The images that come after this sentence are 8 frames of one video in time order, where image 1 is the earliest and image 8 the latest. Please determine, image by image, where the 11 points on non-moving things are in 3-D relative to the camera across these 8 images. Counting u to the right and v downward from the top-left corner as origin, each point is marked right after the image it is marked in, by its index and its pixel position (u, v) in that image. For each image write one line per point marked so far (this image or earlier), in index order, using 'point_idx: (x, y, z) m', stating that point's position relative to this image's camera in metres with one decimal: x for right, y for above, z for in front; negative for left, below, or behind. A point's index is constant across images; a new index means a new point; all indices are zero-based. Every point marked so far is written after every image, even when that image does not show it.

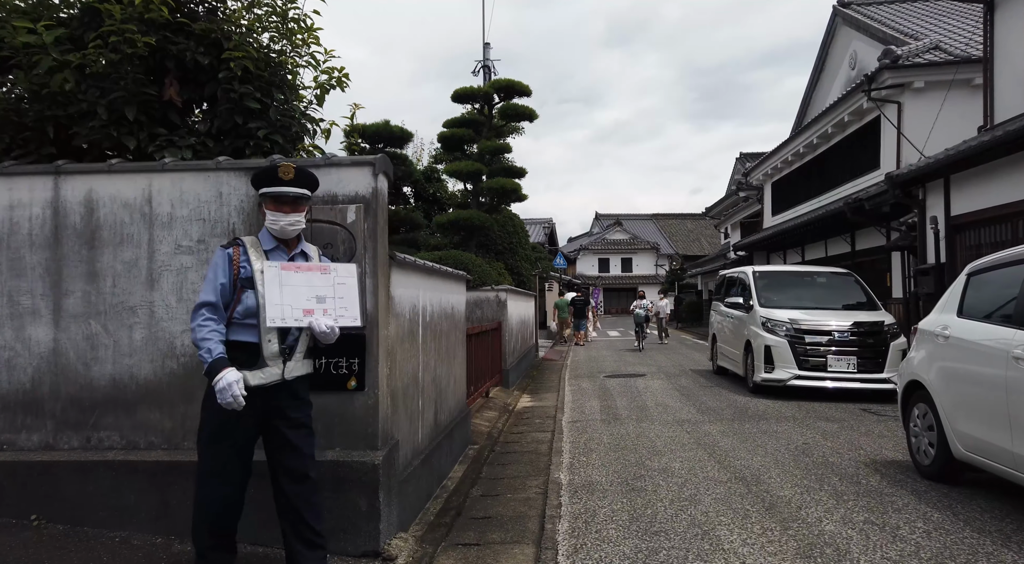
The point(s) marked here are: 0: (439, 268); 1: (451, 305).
0: (-0.6, +0.1, +5.3) m
1: (-0.6, -0.2, +6.0) m
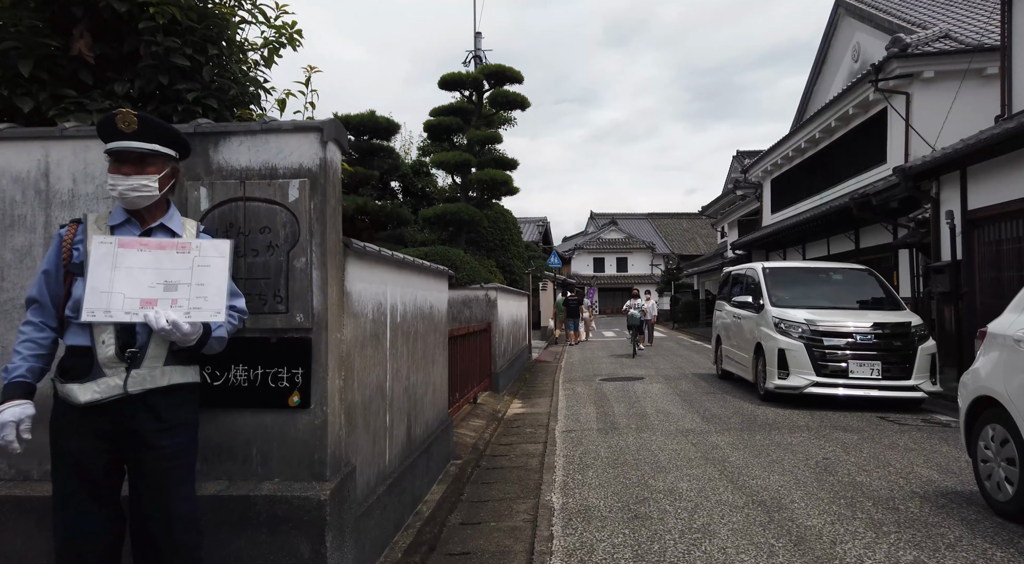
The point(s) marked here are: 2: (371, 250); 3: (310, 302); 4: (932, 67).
0: (-0.7, +0.1, +4.6) m
1: (-0.7, -0.2, +5.3) m
2: (-0.8, +0.2, +3.7) m
3: (-0.9, -0.1, +3.0) m
4: (+8.6, +4.4, +13.7) m
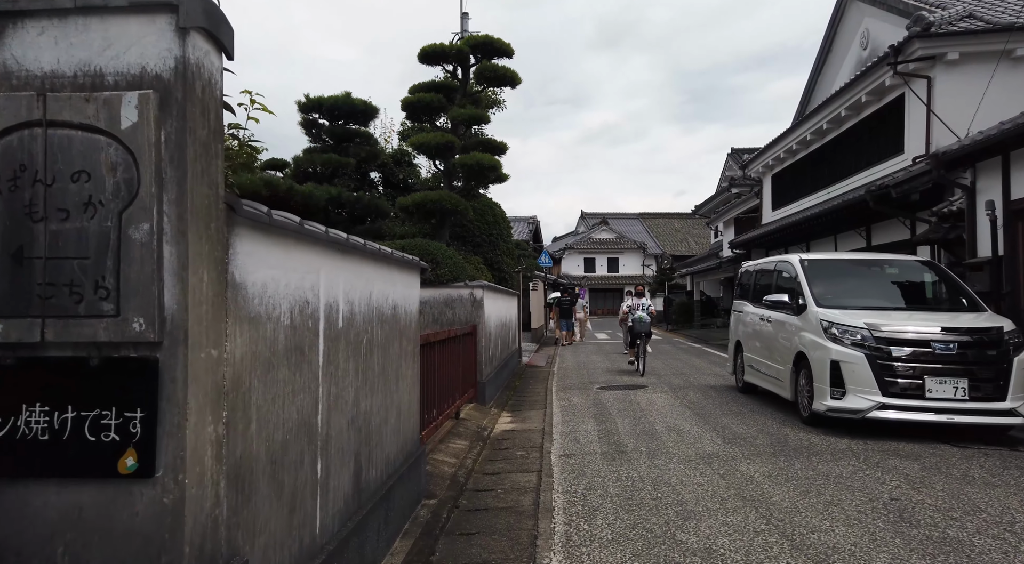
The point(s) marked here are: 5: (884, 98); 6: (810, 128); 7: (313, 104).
0: (-0.8, +0.2, +3.4) m
1: (-0.7, -0.1, +4.1) m
2: (-0.8, +0.2, +2.4) m
3: (-1.0, 0.0, +1.8) m
4: (+8.4, +4.4, +12.7) m
5: (+8.4, +4.2, +15.1) m
6: (+8.3, +4.3, +18.5) m
7: (-4.0, +3.6, +13.4) m
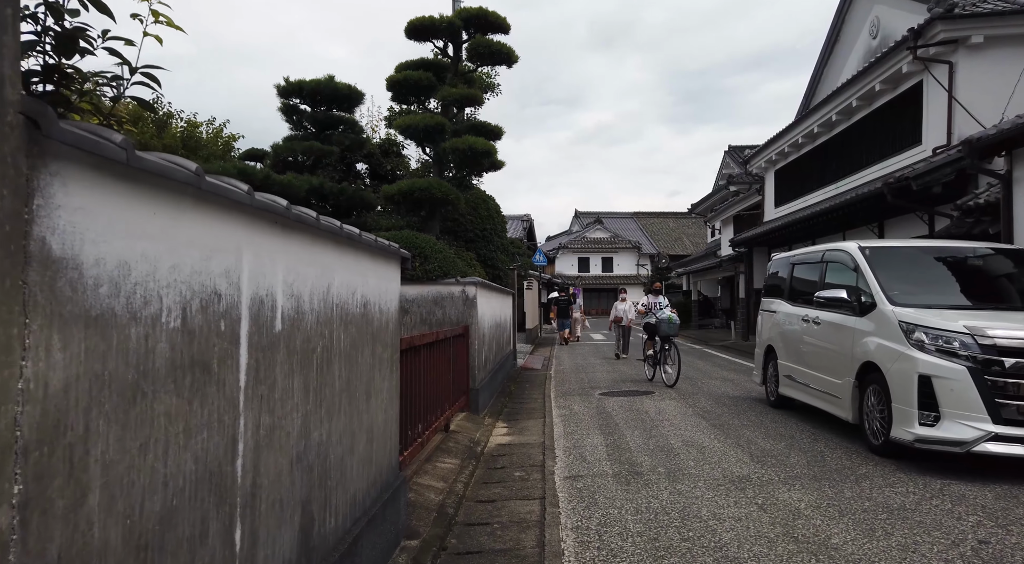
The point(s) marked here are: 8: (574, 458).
0: (-0.7, +0.2, +2.5) m
1: (-0.7, -0.1, +3.2) m
2: (-0.8, +0.3, +1.5) m
3: (-0.9, 0.0, +0.9) m
4: (+8.4, +4.5, +11.9) m
5: (+8.3, +4.2, +14.3) m
6: (+8.2, +4.3, +17.8) m
7: (-4.1, +3.6, +12.5) m
8: (+0.6, -1.6, +6.2) m
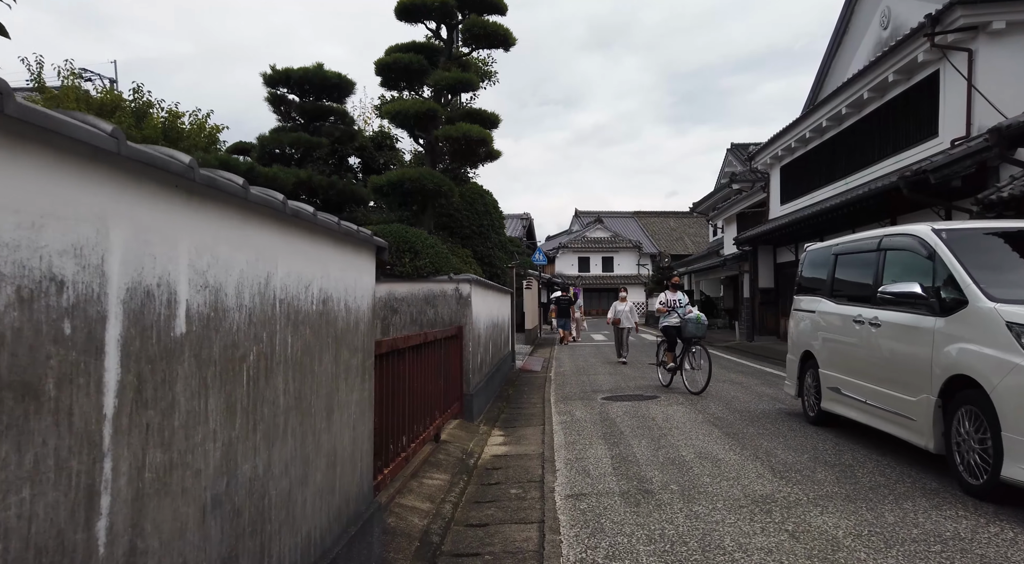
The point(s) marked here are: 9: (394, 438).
0: (-0.8, +0.3, +1.9) m
1: (-0.8, -0.1, +2.6) m
2: (-0.8, +0.3, +1.0) m
3: (-1.0, 0.0, +0.3) m
4: (+8.3, +4.5, +11.3) m
5: (+8.3, +4.3, +13.7) m
6: (+8.1, +4.3, +17.2) m
7: (-4.1, +3.7, +11.9) m
8: (+0.5, -1.6, +5.6) m
9: (-0.8, -1.1, +4.8) m
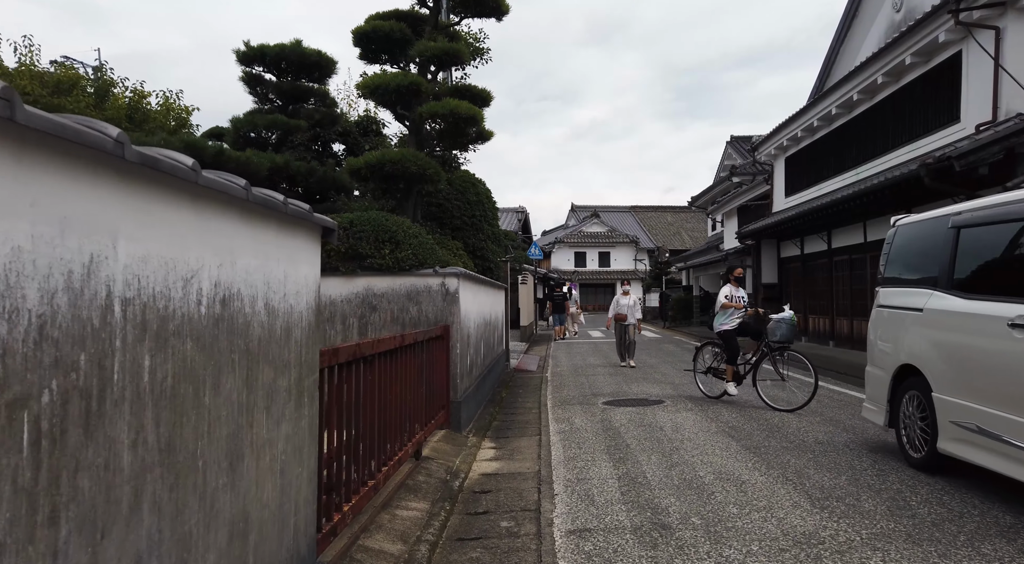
0: (-0.8, +0.3, +1.1) m
1: (-0.8, 0.0, +1.8) m
2: (-0.9, +0.3, +0.1) m
3: (-1.0, +0.1, -0.5) m
4: (+8.2, +4.6, +10.5) m
5: (+8.2, +4.4, +12.9) m
6: (+8.0, +4.5, +16.4) m
7: (-4.2, +3.8, +11.0) m
8: (+0.5, -1.6, +4.8) m
9: (-0.9, -1.1, +4.0) m
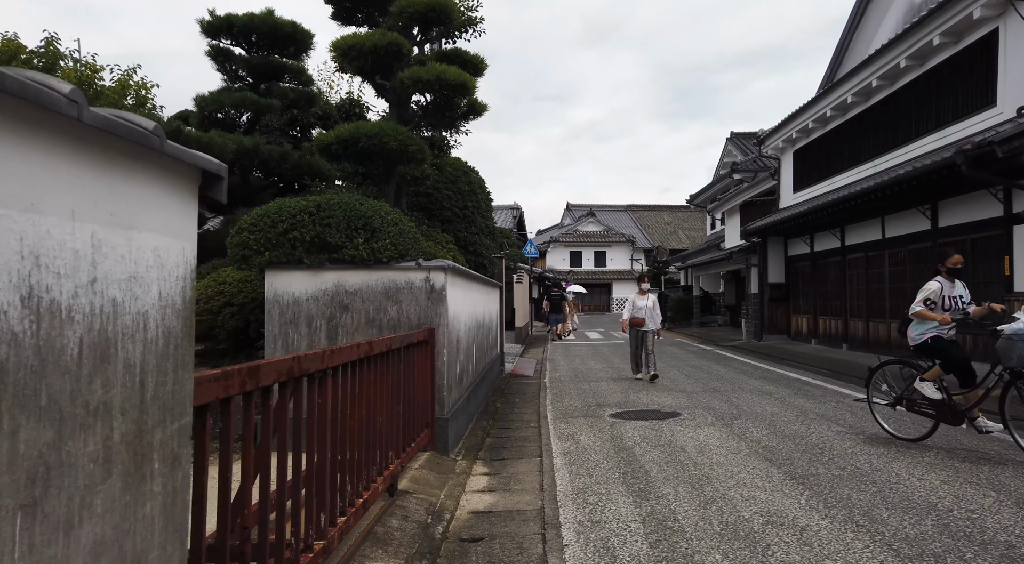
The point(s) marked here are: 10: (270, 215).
0: (-0.8, +0.3, 0.0) m
1: (-0.8, 0.0, +0.7) m
2: (-0.8, +0.4, -1.0) m
3: (-1.0, +0.1, -1.6) m
4: (+8.2, +4.6, +9.5) m
5: (+8.1, +4.4, +11.9) m
6: (+7.9, +4.5, +15.3) m
7: (-4.3, +3.8, +9.9) m
8: (+0.5, -1.5, +3.7) m
9: (-0.9, -1.0, +2.9) m
10: (-2.3, +0.6, +6.3) m
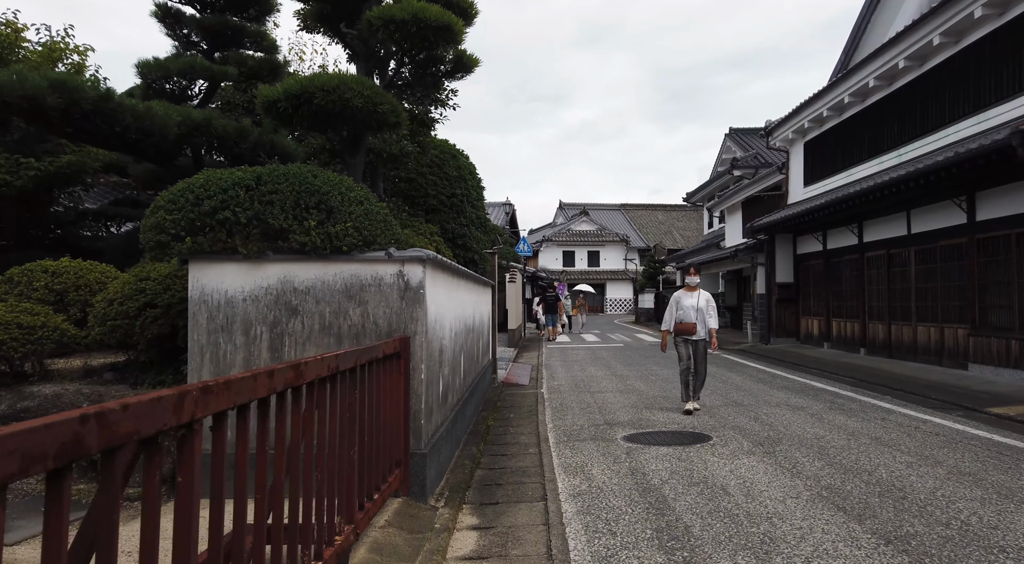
0: (-0.7, +0.4, -1.4) m
1: (-0.8, +0.1, -0.7) m
2: (-0.8, +0.4, -2.3) m
3: (-0.9, +0.1, -3.0) m
4: (+8.1, +4.6, +8.2) m
5: (+8.0, +4.4, +10.7) m
6: (+7.7, +4.5, +14.1) m
7: (-4.4, +3.8, +8.5) m
8: (+0.5, -1.5, +2.4) m
9: (-0.9, -1.0, +1.5) m
10: (-2.3, +0.7, +4.9) m
